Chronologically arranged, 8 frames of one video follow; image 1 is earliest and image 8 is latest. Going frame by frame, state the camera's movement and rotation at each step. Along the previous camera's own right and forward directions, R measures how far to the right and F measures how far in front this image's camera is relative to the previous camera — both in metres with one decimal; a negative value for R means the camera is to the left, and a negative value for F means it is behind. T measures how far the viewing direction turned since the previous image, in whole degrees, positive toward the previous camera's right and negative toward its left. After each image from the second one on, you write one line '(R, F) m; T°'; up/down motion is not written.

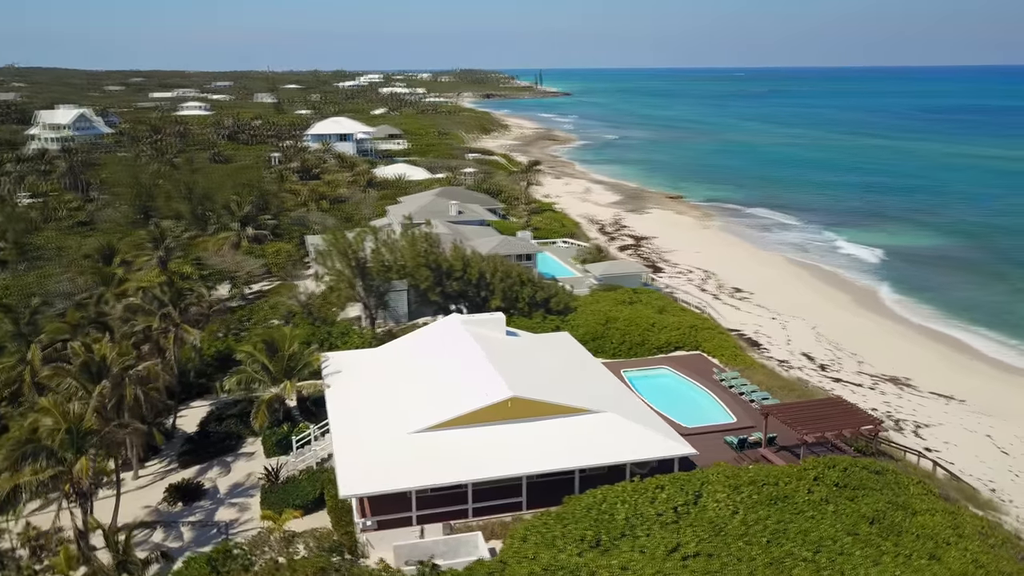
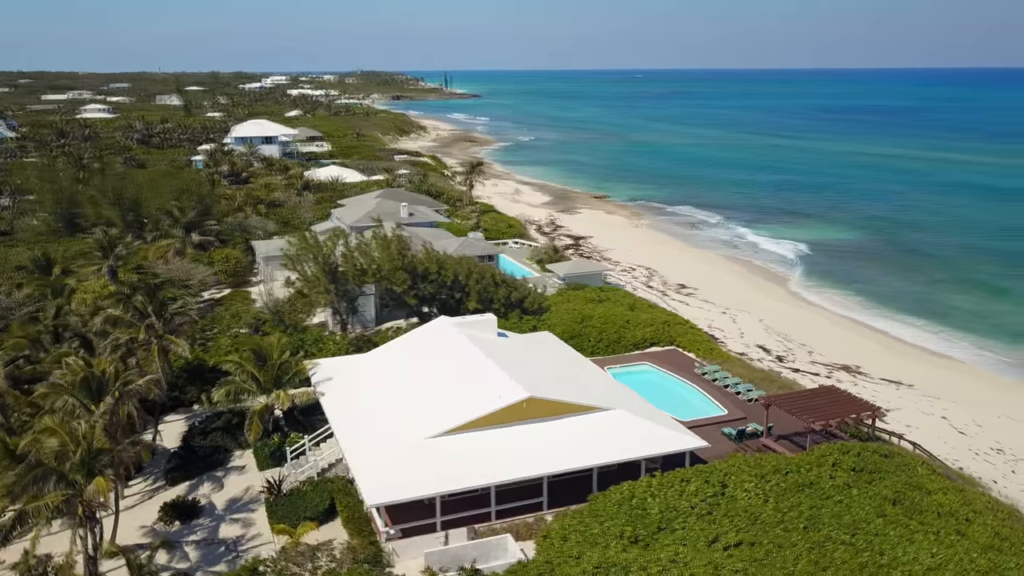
(-2.7, +0.2) m; +6°
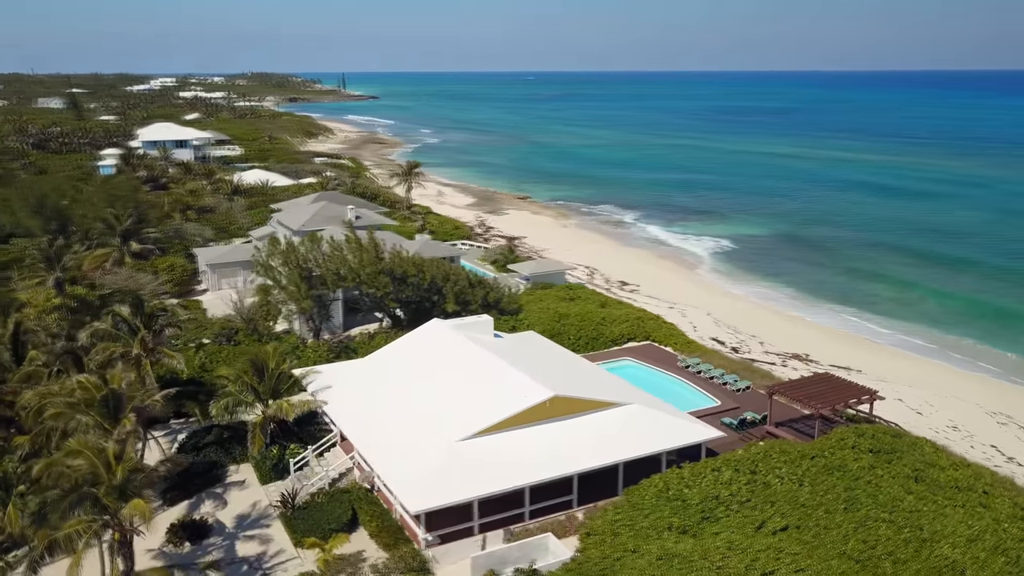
(-3.2, +0.2) m; +7°
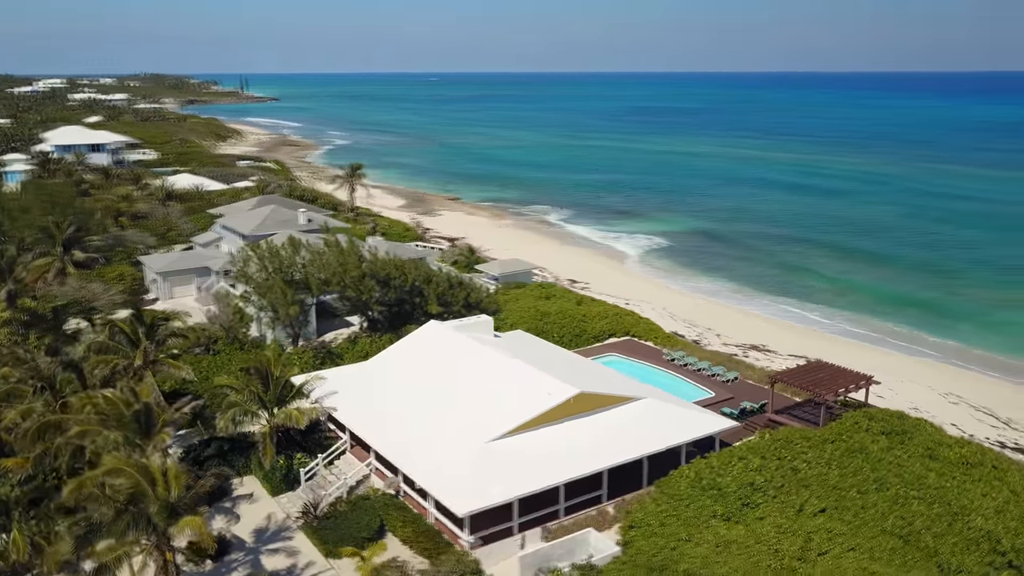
(-3.0, +0.2) m; +6°
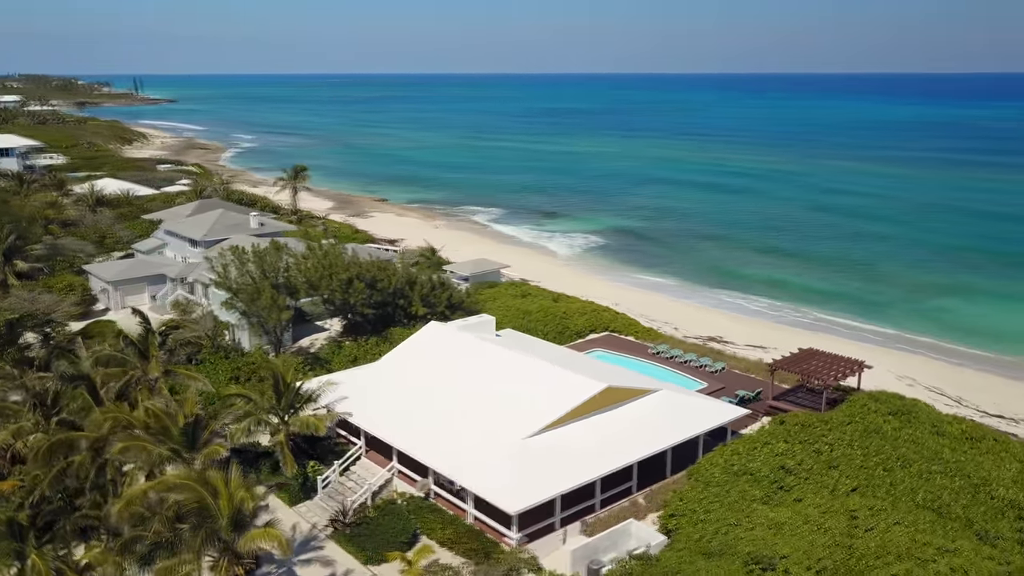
(-3.1, +0.1) m; +6°
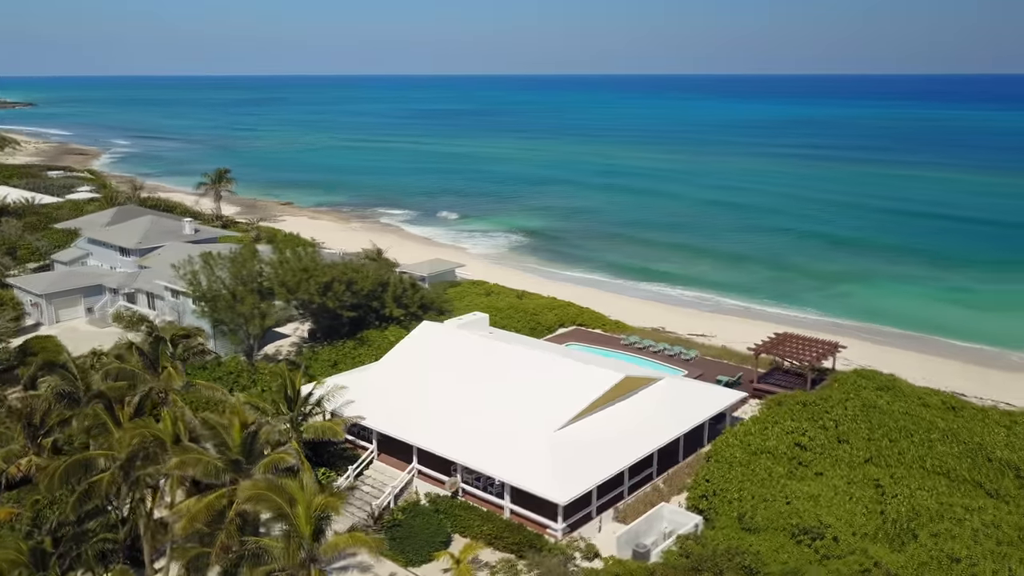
(-3.6, 0.0) m; +8°
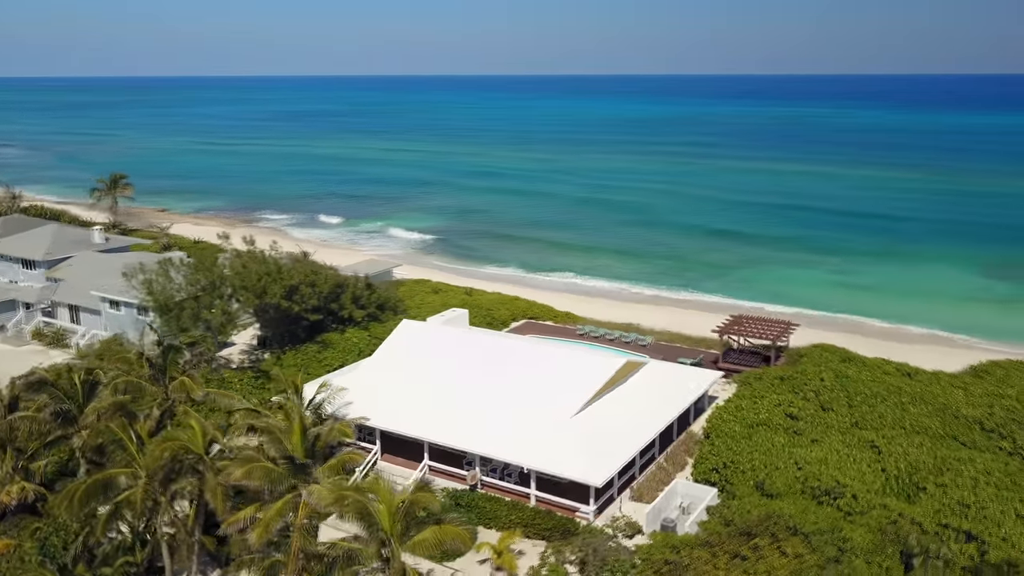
(-3.9, 0.0) m; +9°
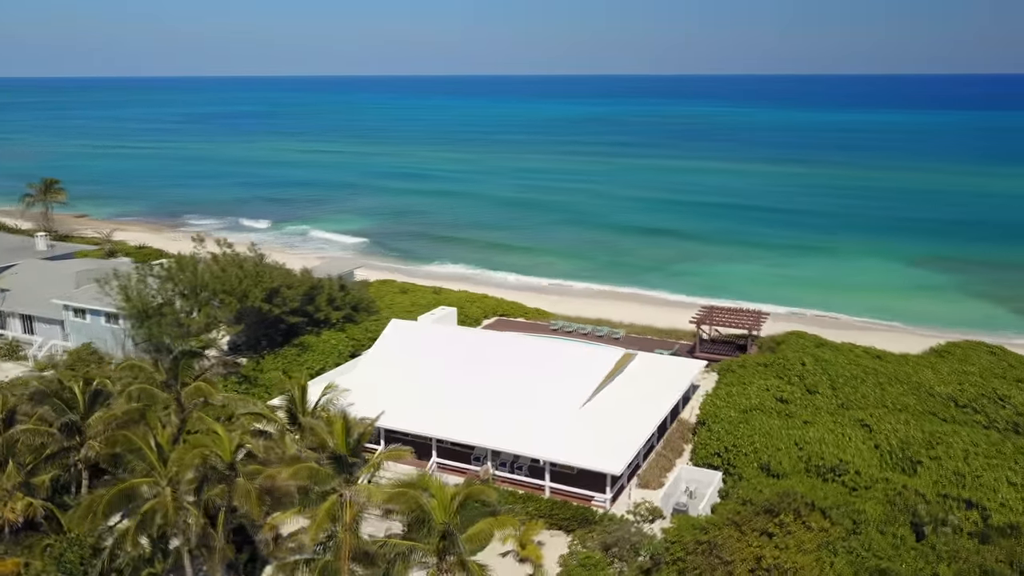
(-2.4, -0.2) m; +6°
